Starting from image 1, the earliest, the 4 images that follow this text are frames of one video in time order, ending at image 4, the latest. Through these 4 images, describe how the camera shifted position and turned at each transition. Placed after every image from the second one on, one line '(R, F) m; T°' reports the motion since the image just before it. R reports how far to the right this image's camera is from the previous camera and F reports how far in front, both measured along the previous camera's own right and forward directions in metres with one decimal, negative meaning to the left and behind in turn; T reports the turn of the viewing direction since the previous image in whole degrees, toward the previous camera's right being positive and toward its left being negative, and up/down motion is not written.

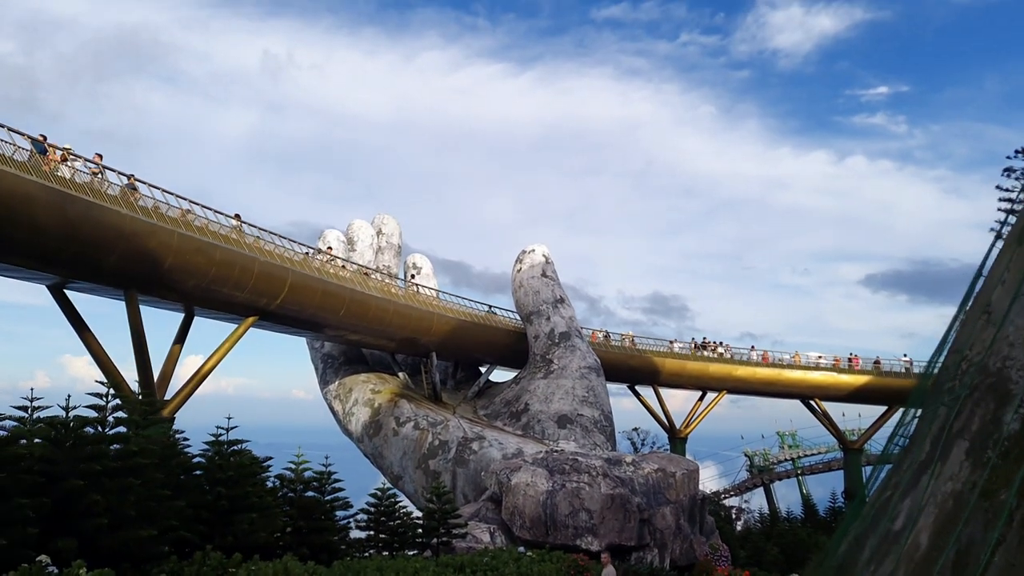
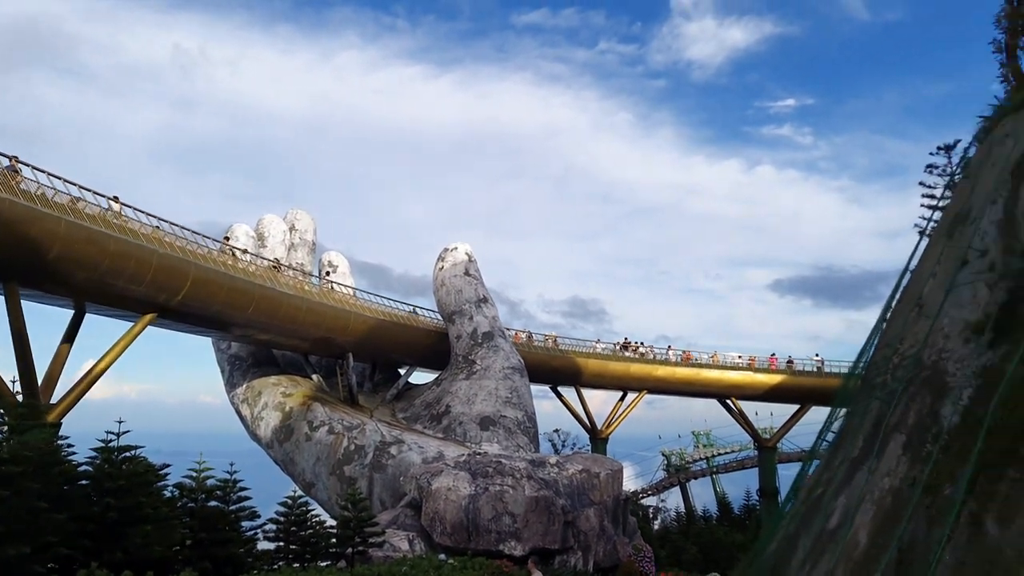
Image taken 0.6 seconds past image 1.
(0.0, +0.6) m; +6°
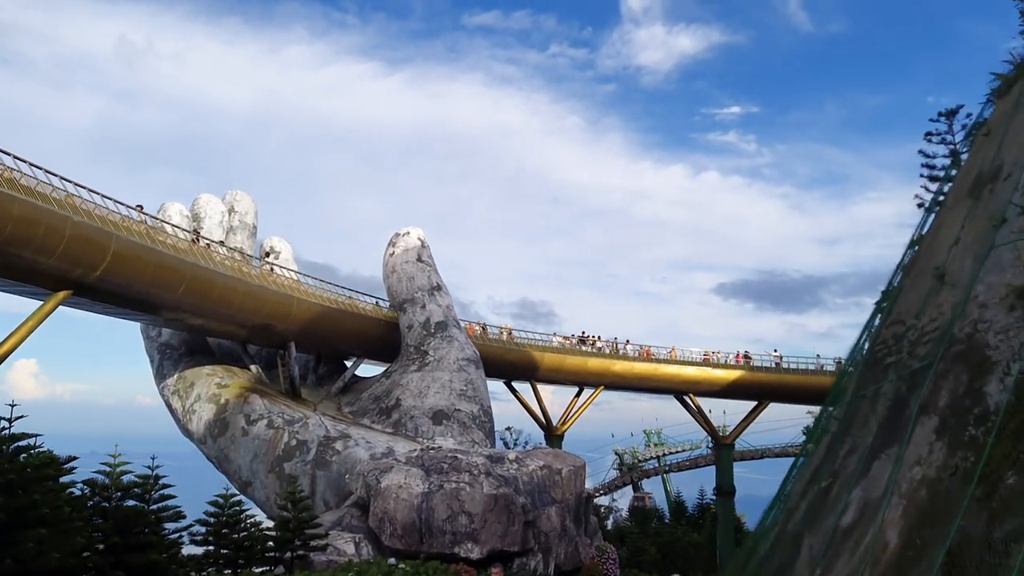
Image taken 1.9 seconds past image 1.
(-0.2, +1.3) m; +4°
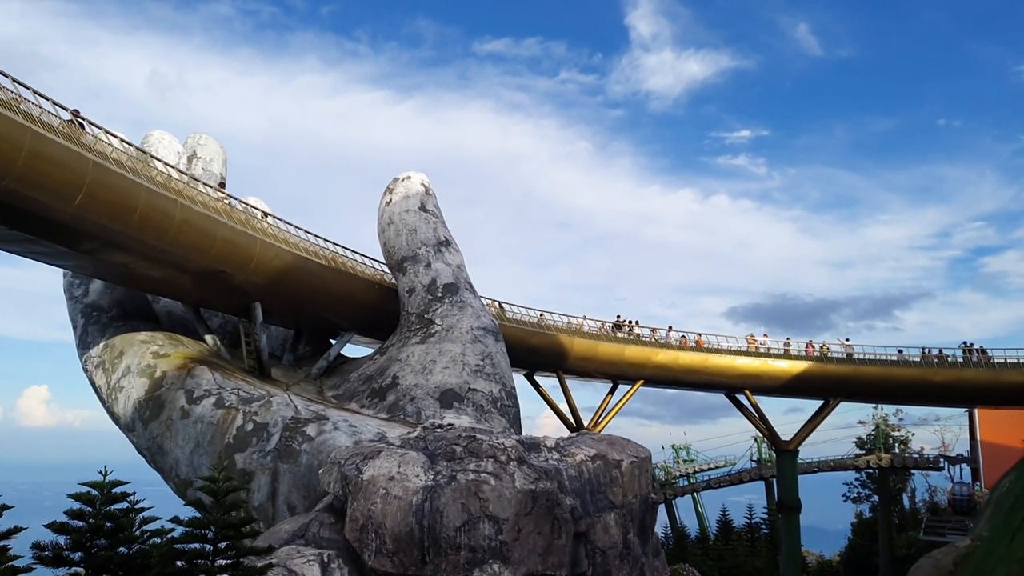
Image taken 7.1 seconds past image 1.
(-0.4, +4.9) m; -1°
